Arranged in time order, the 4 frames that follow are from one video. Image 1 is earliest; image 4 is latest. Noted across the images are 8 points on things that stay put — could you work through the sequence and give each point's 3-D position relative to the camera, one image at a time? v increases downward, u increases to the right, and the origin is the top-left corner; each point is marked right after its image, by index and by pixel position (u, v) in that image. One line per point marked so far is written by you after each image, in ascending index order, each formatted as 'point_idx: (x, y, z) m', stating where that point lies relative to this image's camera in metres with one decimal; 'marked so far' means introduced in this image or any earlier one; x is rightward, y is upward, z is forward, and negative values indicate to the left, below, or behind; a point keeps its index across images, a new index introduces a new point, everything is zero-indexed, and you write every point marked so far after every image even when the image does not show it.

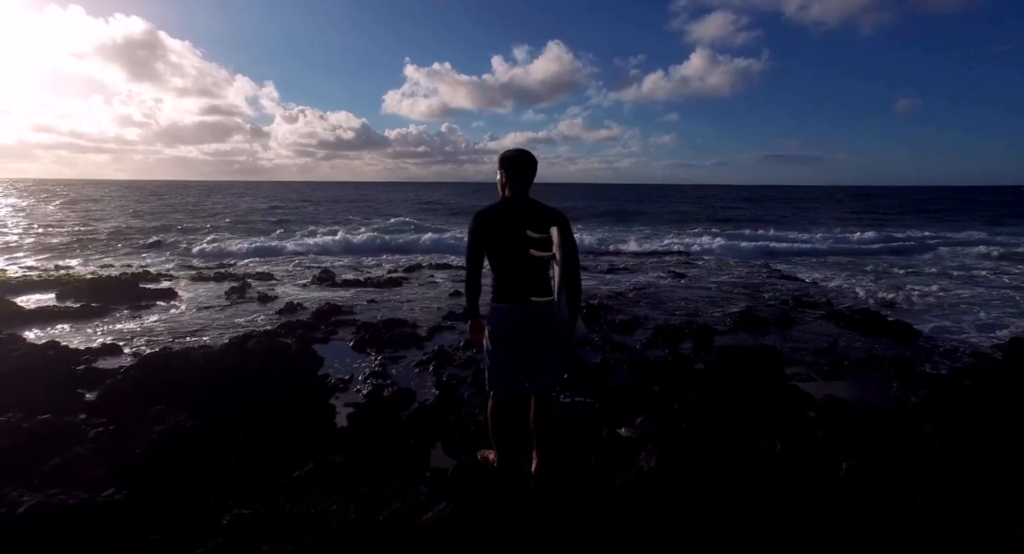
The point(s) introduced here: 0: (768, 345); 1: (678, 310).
0: (+4.3, -1.2, +9.0) m
1: (+3.5, -0.9, +11.6) m
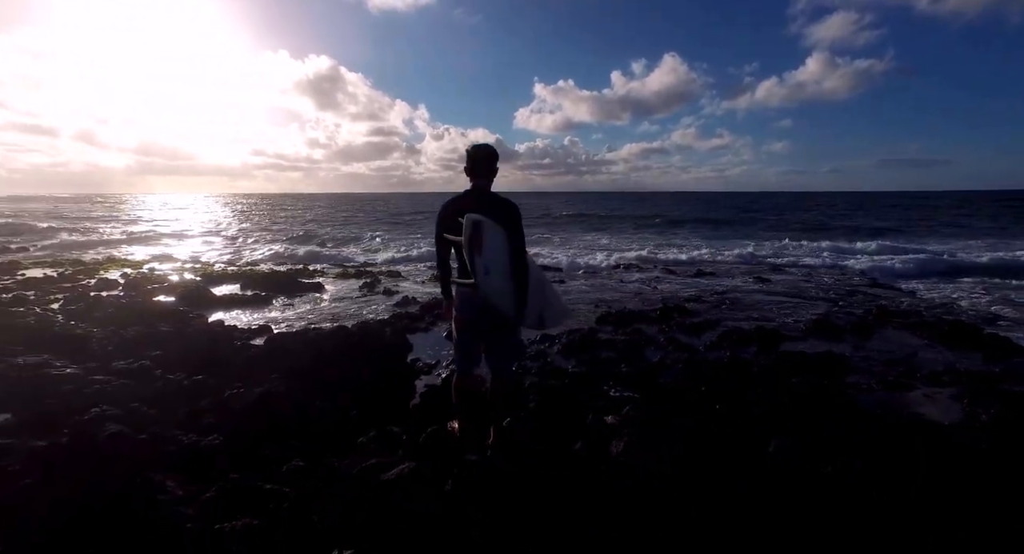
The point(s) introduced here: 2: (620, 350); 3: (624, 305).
0: (+5.3, -1.3, +8.4) m
1: (+5.2, -1.0, +11.2) m
2: (+2.1, -1.3, +9.7) m
3: (+3.3, -0.7, +14.9) m
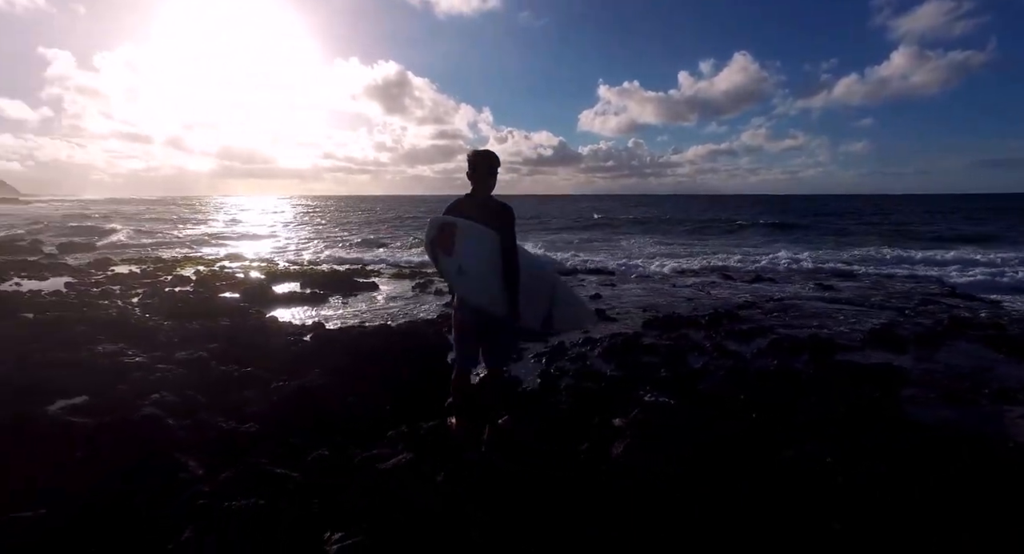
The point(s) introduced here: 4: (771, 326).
0: (+5.9, -1.4, +7.9) m
1: (+6.1, -1.2, +10.6) m
2: (+2.8, -1.4, +9.5) m
3: (+4.6, -0.8, +14.5) m
4: (+5.8, -1.1, +11.4) m
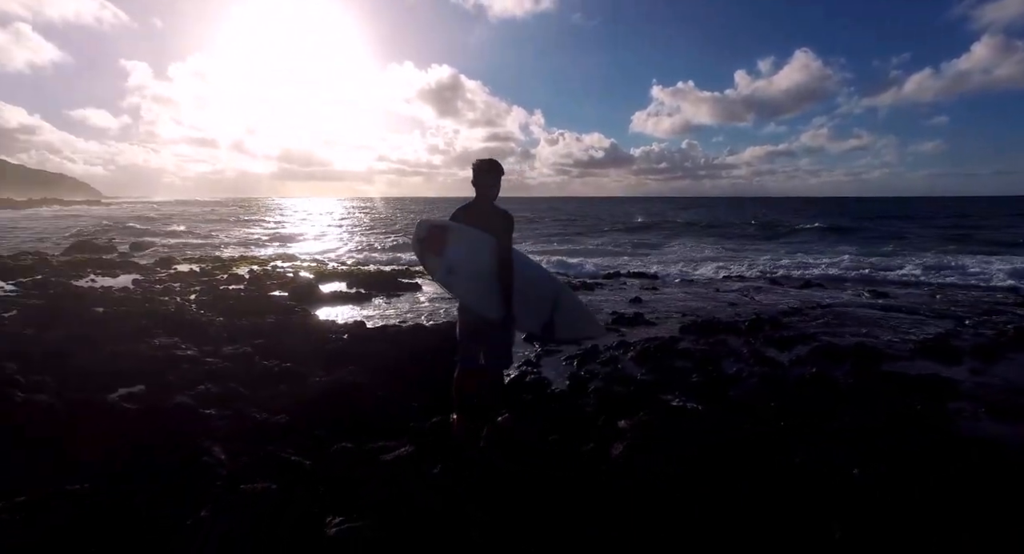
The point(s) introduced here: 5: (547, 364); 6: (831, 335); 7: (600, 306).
0: (+6.3, -1.5, +7.4) m
1: (+6.7, -1.3, +10.1) m
2: (+3.3, -1.5, +9.3) m
3: (+5.6, -0.9, +14.1) m
4: (+6.5, -1.2, +10.9) m
5: (+0.7, -1.6, +9.6) m
6: (+6.7, -1.2, +10.8) m
7: (+2.7, -0.8, +15.7) m
